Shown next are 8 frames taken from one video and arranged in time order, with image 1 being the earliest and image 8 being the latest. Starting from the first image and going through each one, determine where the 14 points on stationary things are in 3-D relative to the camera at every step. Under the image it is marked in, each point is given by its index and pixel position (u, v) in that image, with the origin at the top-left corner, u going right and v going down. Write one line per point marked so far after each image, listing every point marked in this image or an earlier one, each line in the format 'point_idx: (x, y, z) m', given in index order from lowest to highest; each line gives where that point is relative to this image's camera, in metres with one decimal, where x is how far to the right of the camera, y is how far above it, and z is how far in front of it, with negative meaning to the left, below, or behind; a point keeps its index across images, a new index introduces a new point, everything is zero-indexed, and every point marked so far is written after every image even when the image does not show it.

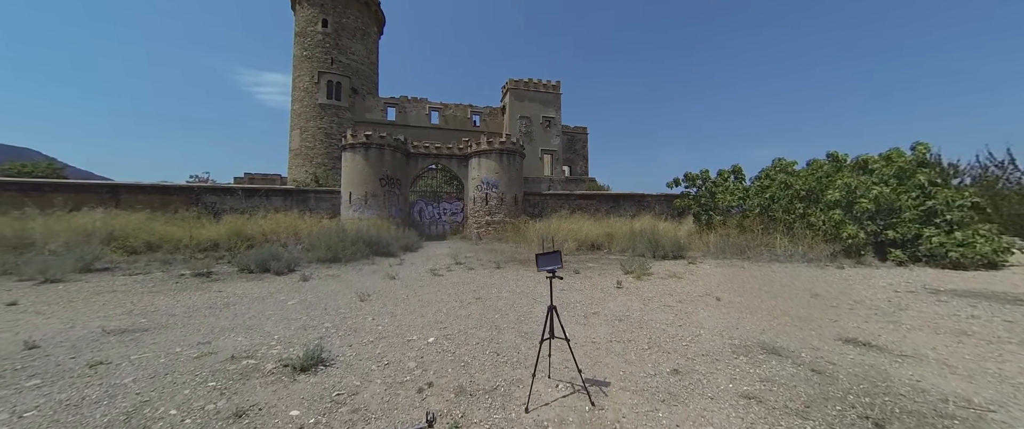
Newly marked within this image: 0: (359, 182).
0: (-6.1, +1.3, +13.0) m
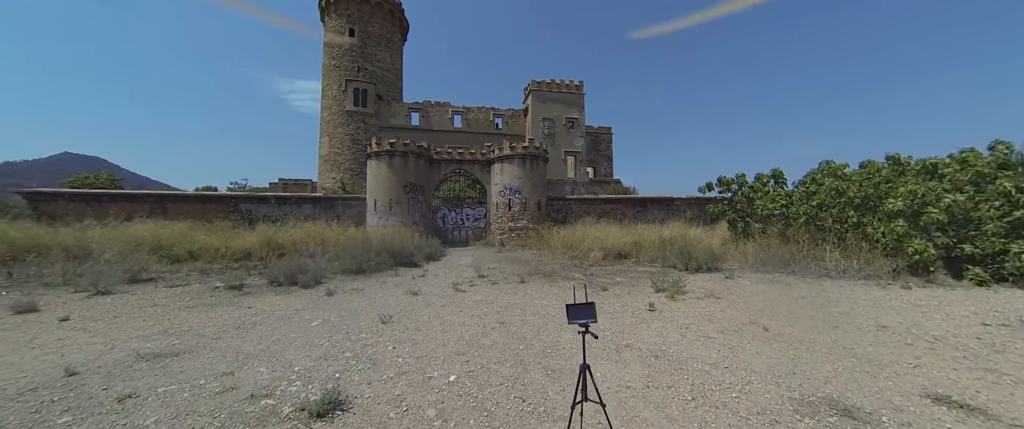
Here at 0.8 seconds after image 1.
0: (-5.2, +1.0, +13.2) m
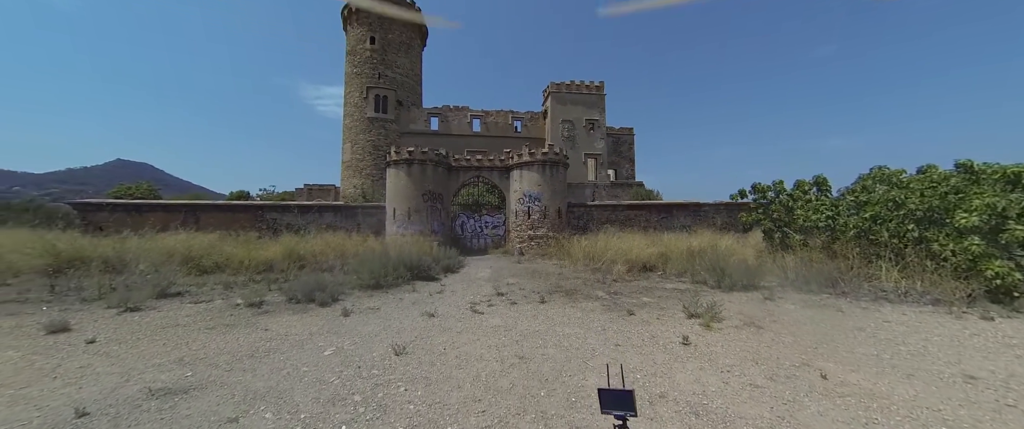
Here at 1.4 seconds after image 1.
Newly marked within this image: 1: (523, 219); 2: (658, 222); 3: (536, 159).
0: (-4.4, +0.7, +13.2) m
1: (+0.4, -0.2, +13.7) m
2: (+6.8, -0.3, +15.1) m
3: (+1.0, +2.3, +13.4) m
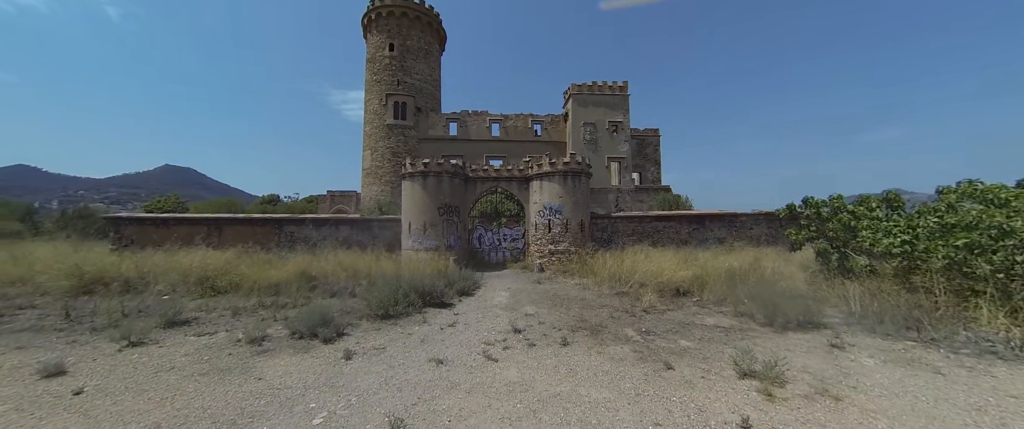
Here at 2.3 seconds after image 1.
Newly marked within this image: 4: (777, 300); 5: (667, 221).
0: (-3.6, +0.1, +12.7) m
1: (+1.2, -0.7, +12.9) m
2: (+7.6, -0.8, +14.0) m
3: (+1.8, +1.8, +12.7) m
4: (+5.7, -1.8, +6.9) m
5: (+6.7, -0.2, +14.0) m
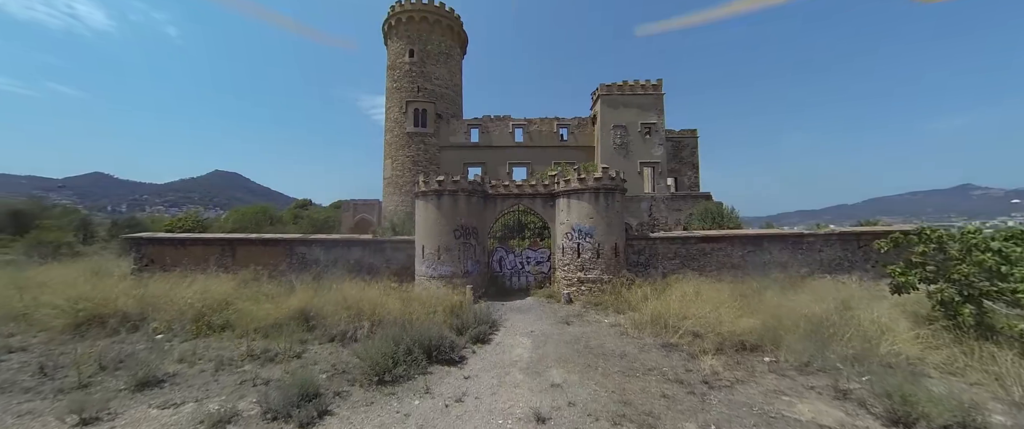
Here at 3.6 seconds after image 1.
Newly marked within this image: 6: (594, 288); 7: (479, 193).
0: (-2.8, -0.7, +11.6) m
1: (+2.0, -1.5, +11.4) m
2: (+8.5, -1.6, +11.9) m
3: (+2.6, +1.0, +11.1) m
4: (+6.1, -2.6, +5.1) m
5: (+7.6, -1.0, +12.0) m
6: (+2.8, -2.5, +11.0) m
7: (-1.3, +0.8, +12.2) m
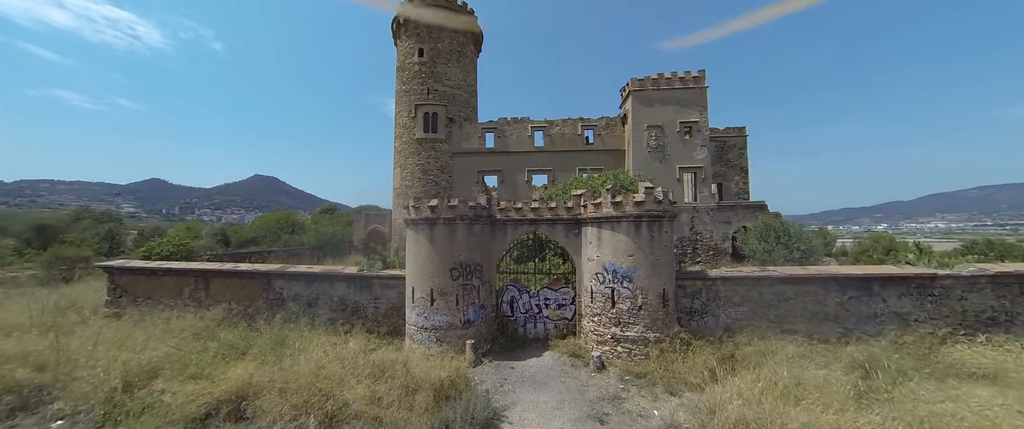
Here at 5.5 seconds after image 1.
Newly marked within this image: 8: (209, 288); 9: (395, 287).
0: (-2.5, -1.7, +9.1) m
1: (+2.4, -2.5, +8.6) m
2: (+8.9, -2.5, +8.6) m
3: (+2.9, +0.1, +8.2) m
4: (+5.9, -3.5, +2.0) m
5: (+8.0, -1.9, +8.8) m
6: (+3.1, -3.4, +8.1) m
7: (-0.9, -0.1, +9.6) m
8: (-11.2, -2.8, +11.9) m
9: (-3.8, -2.4, +10.7) m
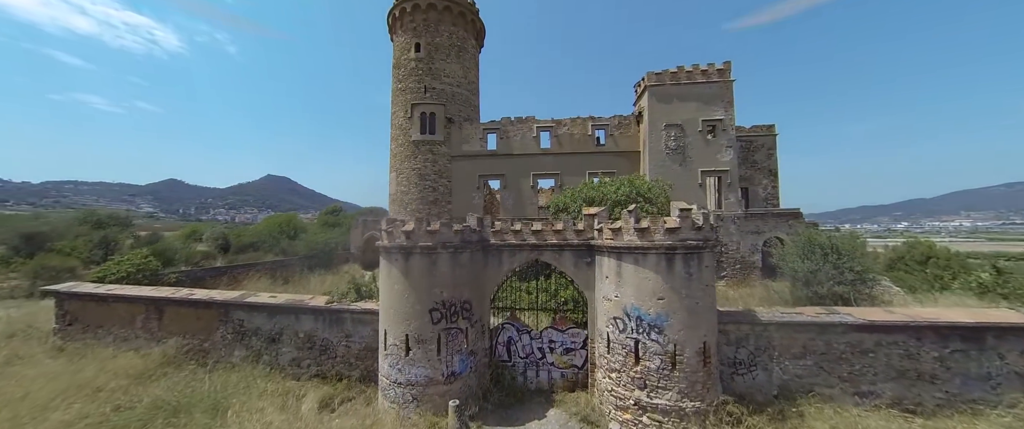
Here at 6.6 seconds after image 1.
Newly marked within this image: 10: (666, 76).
0: (-2.6, -2.3, +7.3) m
1: (+2.3, -3.0, +6.7) m
2: (+8.8, -3.0, +6.5) m
3: (+2.7, -0.5, +6.3) m
4: (+5.7, -4.1, 0.0) m
5: (+7.9, -2.5, +6.7) m
6: (+2.9, -4.0, +6.2) m
7: (-1.0, -0.7, +7.8) m
8: (-11.2, -3.4, +10.3) m
9: (-3.9, -3.0, +8.9) m
10: (+9.3, +8.3, +19.4) m
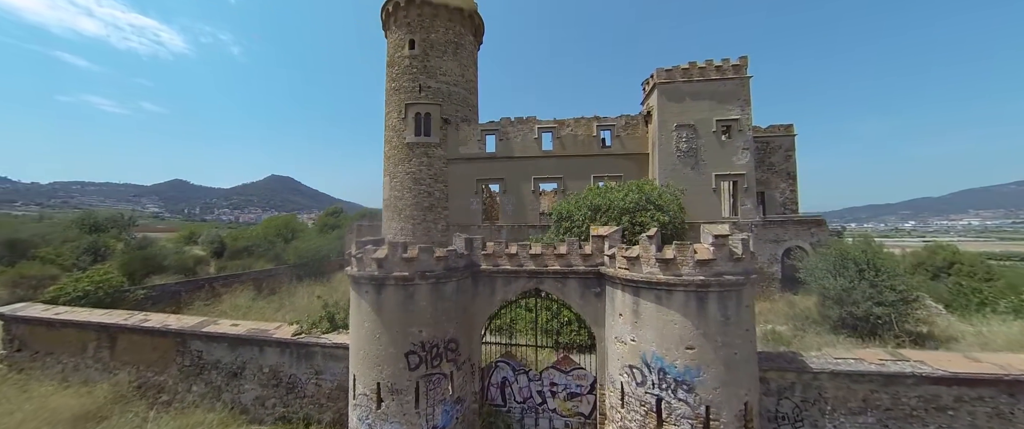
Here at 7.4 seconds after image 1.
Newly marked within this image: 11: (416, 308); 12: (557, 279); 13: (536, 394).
0: (-2.7, -2.7, +6.1) m
1: (+2.1, -3.5, +5.4) m
2: (+8.7, -3.4, +5.2) m
3: (+2.6, -1.0, +5.0) m
4: (+5.5, -4.5, -1.3) m
5: (+7.7, -2.9, +5.4) m
6: (+2.8, -4.4, +4.9) m
7: (-1.1, -1.2, +6.5) m
8: (-11.3, -3.8, +9.2) m
9: (-4.0, -3.4, +7.7) m
10: (+9.2, +7.9, +18.1) m
11: (-1.8, -1.7, +6.1) m
12: (+0.9, -1.3, +6.6) m
13: (+0.5, -3.9, +7.0) m
